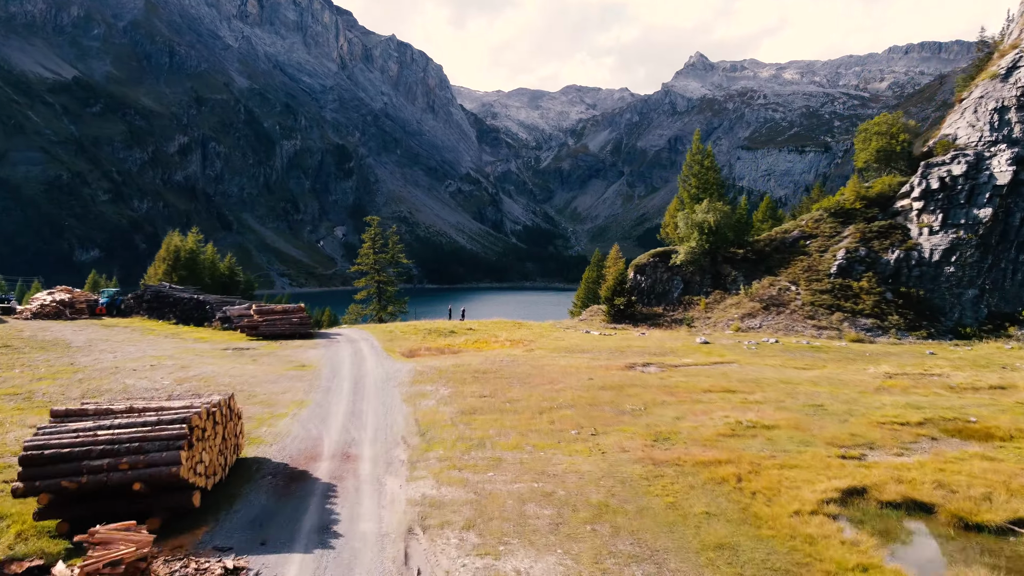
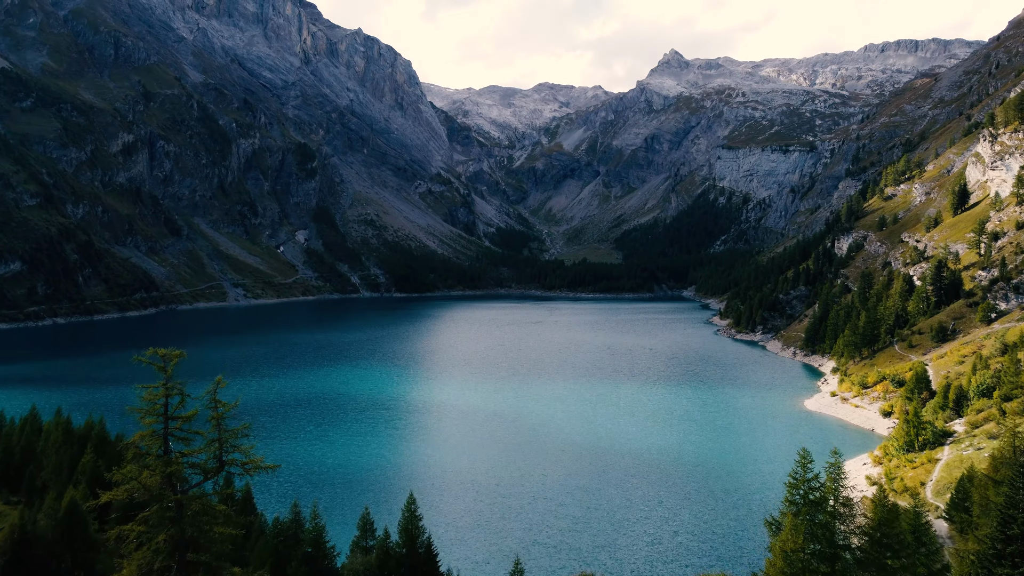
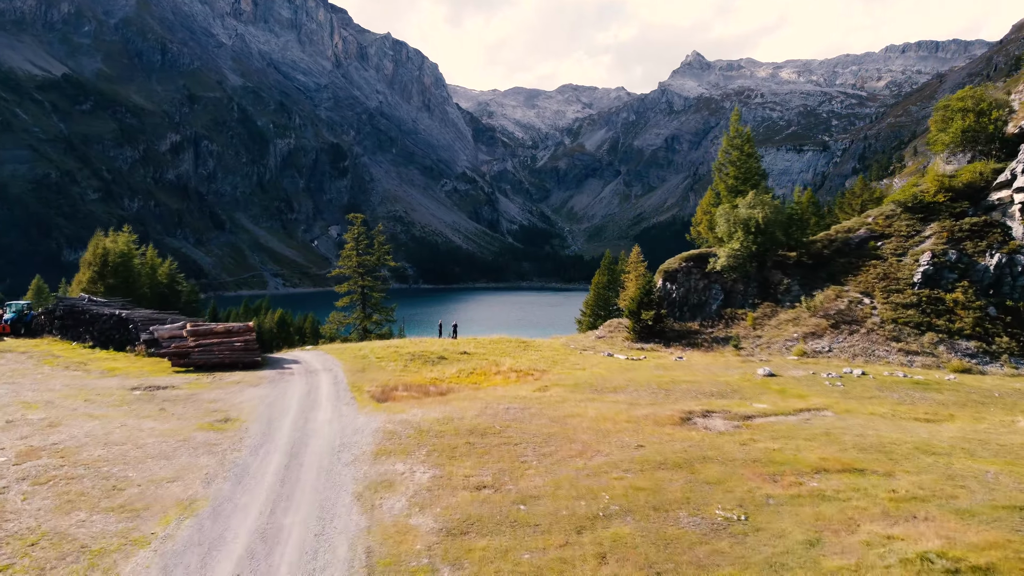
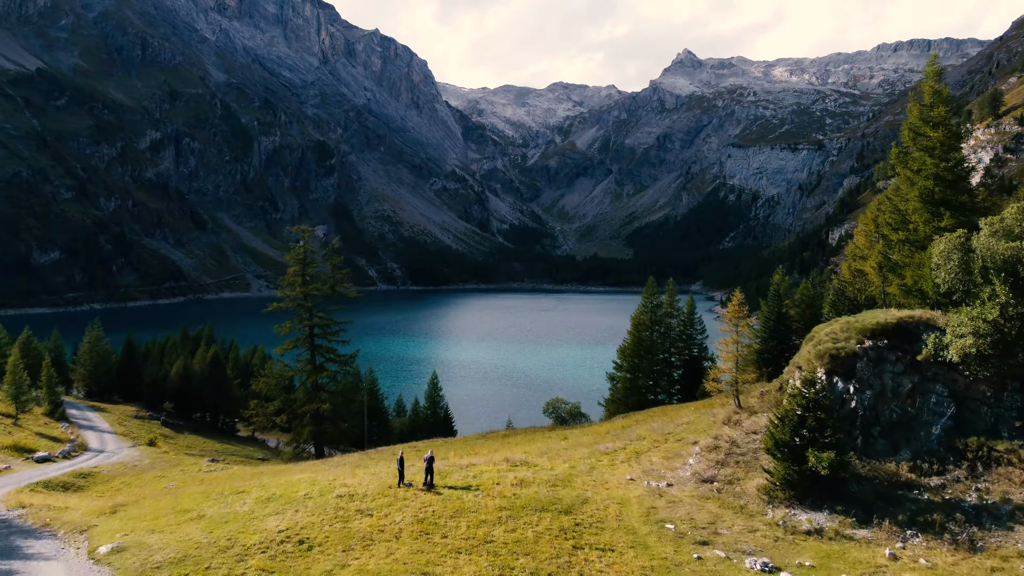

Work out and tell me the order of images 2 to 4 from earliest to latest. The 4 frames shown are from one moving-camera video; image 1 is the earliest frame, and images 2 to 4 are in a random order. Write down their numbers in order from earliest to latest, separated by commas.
3, 4, 2
